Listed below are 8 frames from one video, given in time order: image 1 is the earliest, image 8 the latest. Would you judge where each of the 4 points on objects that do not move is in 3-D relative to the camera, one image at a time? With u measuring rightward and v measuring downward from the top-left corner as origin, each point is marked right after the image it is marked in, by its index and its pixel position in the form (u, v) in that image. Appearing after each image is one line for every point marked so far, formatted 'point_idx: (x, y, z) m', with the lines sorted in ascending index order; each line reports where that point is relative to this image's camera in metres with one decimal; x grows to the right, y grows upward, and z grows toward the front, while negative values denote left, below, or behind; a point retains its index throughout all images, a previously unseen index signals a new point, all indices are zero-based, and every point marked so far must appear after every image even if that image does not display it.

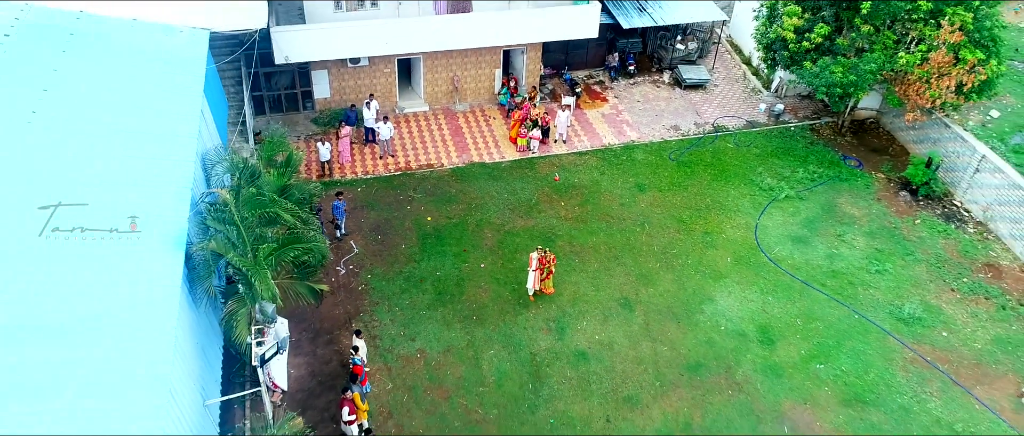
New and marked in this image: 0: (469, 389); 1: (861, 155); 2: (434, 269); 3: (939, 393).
0: (-0.8, -3.1, +12.0) m
1: (+9.7, +1.7, +18.5) m
2: (-1.7, -1.1, +14.4) m
3: (+8.0, -3.2, +12.4) m
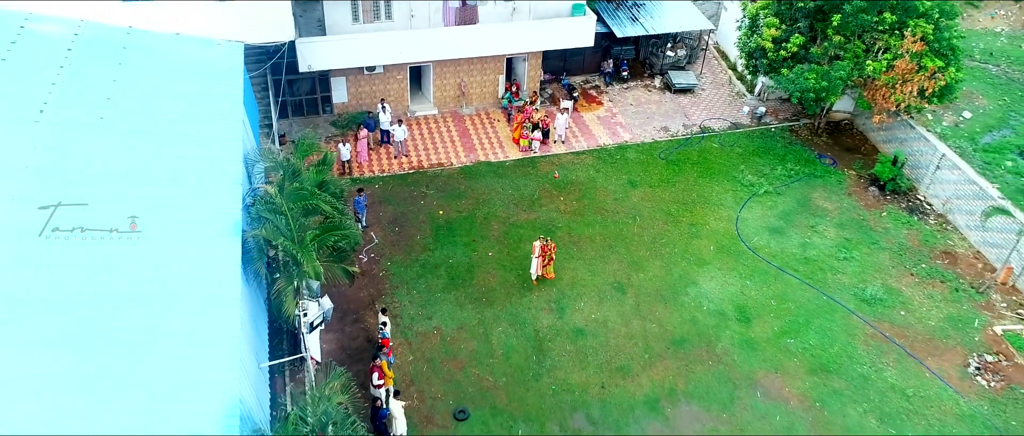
0: (-0.6, -2.9, +13.7) m
1: (+9.8, +1.9, +20.2) m
2: (-1.6, -0.9, +16.0) m
3: (+8.1, -3.1, +14.1) m
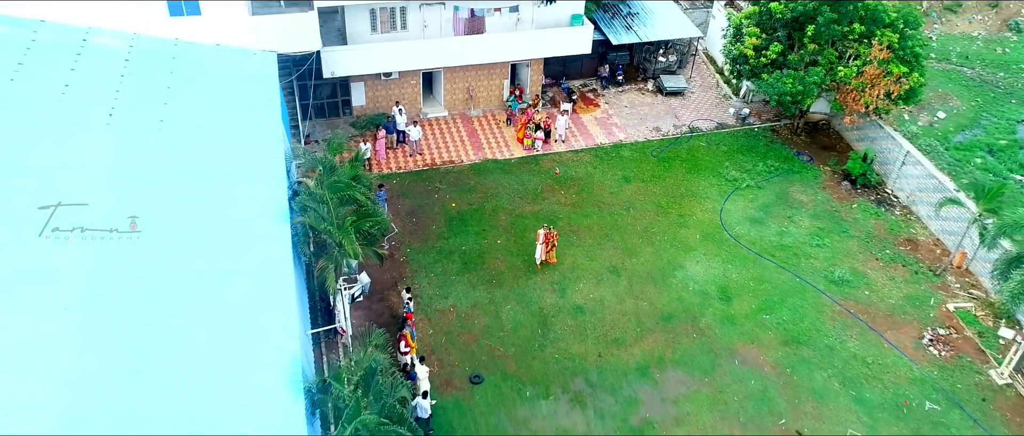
0: (-0.5, -2.7, +15.5) m
1: (+9.9, +2.2, +22.0) m
2: (-1.4, -0.7, +17.8) m
3: (+8.3, -2.8, +15.9) m
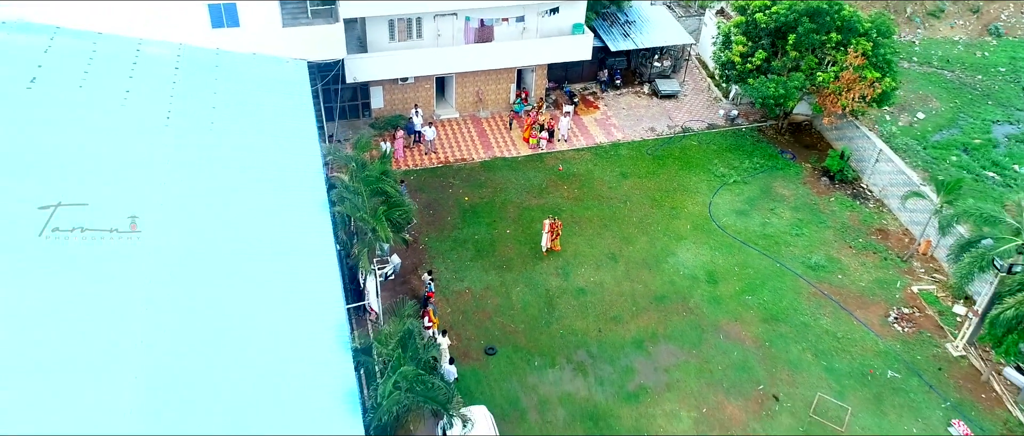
0: (-0.2, -2.4, +17.4) m
1: (+10.2, +2.4, +23.9) m
2: (-1.1, -0.5, +19.7) m
3: (+8.5, -2.6, +17.8) m
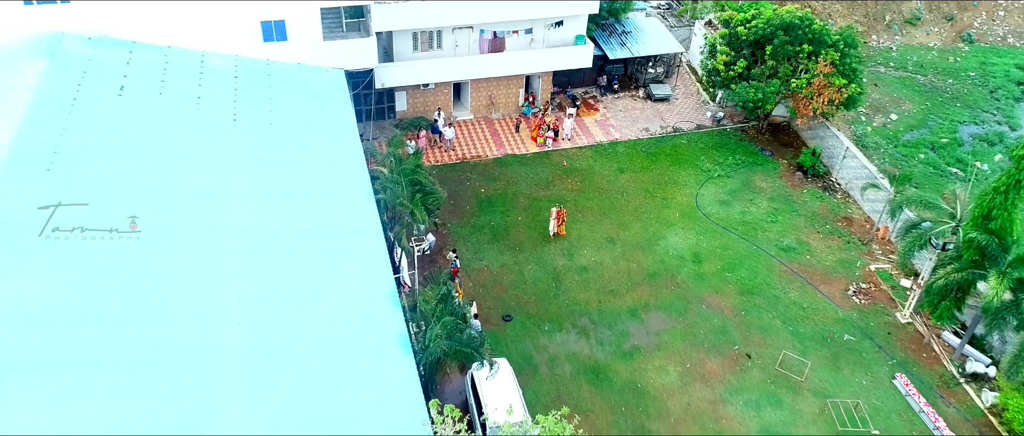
0: (+0.2, -2.1, +20.3) m
1: (+10.5, +2.8, +26.8) m
2: (-0.8, -0.1, +22.6) m
3: (+8.9, -2.2, +20.7) m
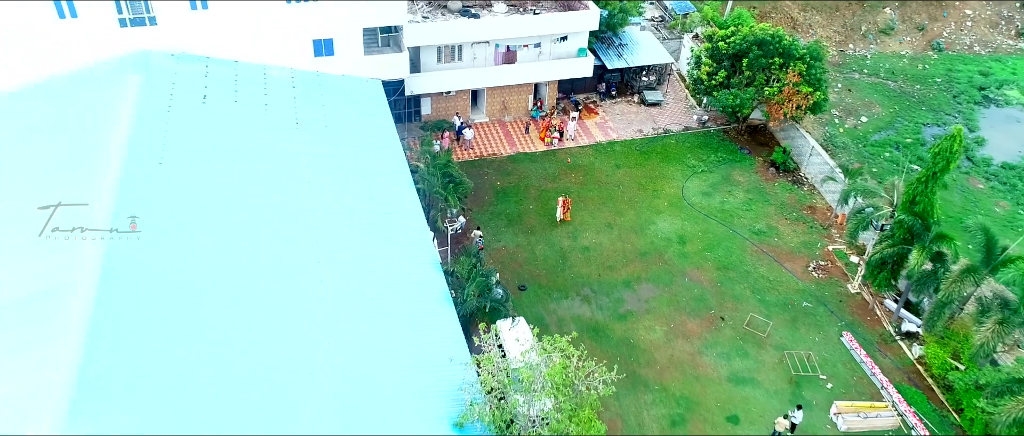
0: (+0.7, -1.6, +24.2) m
1: (+11.0, +3.3, +30.7) m
2: (-0.3, +0.4, +26.5) m
3: (+9.4, -1.7, +24.6) m
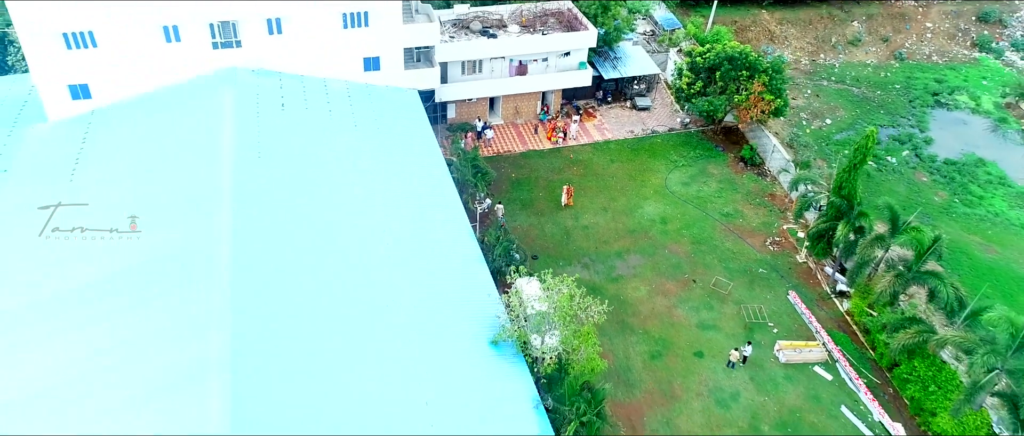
0: (+1.3, -0.9, +29.9) m
1: (+11.6, +4.0, +36.5) m
2: (+0.4, +1.1, +32.3) m
3: (+10.0, -1.0, +30.4) m
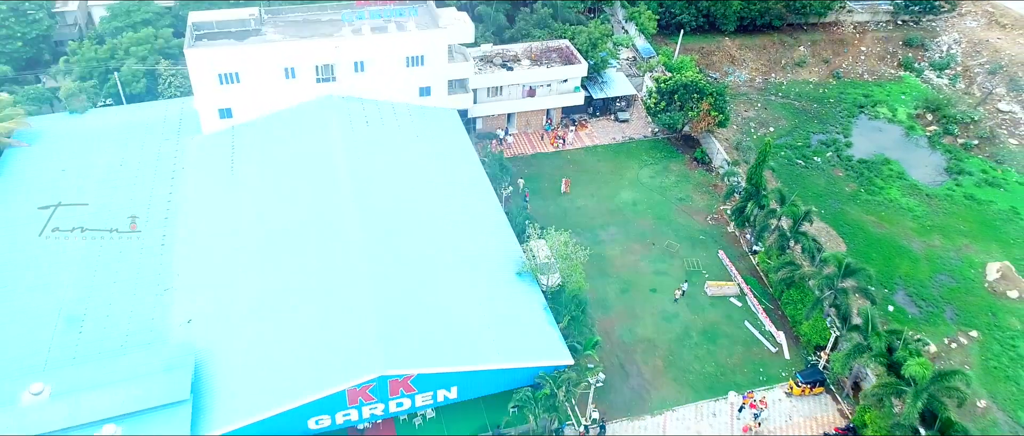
0: (+2.2, +0.2, +42.2) m
1: (+12.6, +5.1, +48.8) m
2: (+1.2, +2.1, +44.5) m
3: (+10.9, +0.1, +42.7) m
